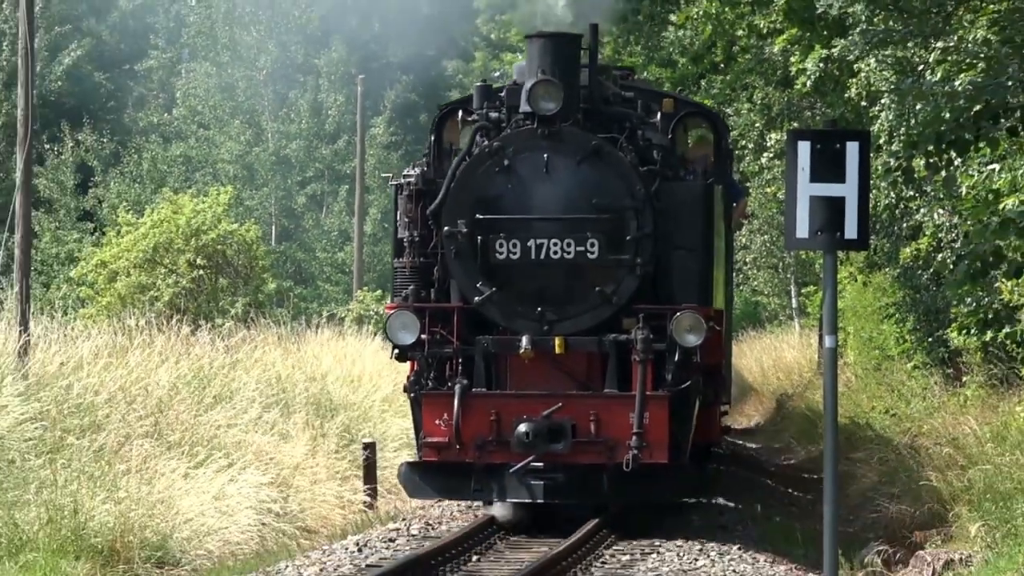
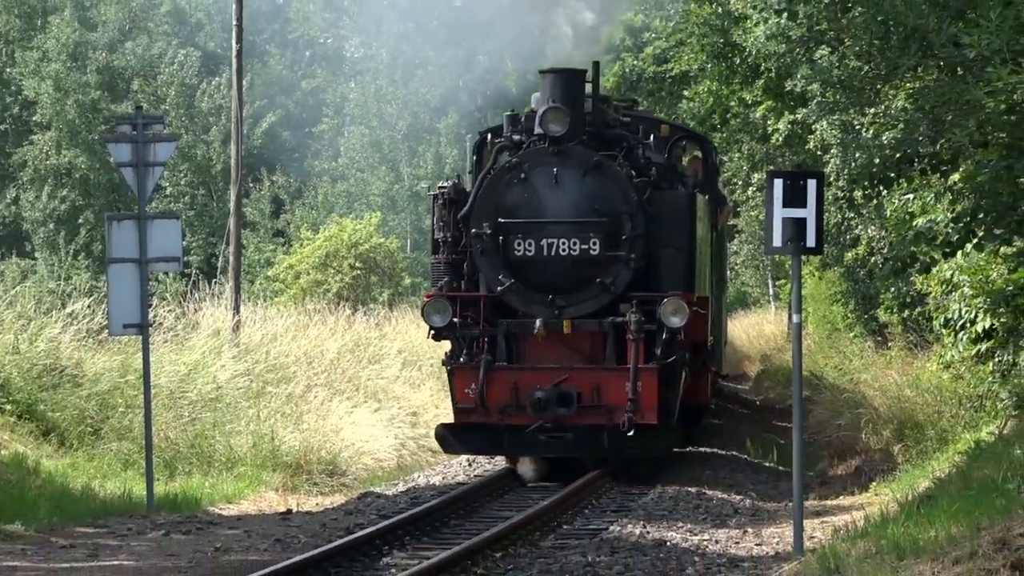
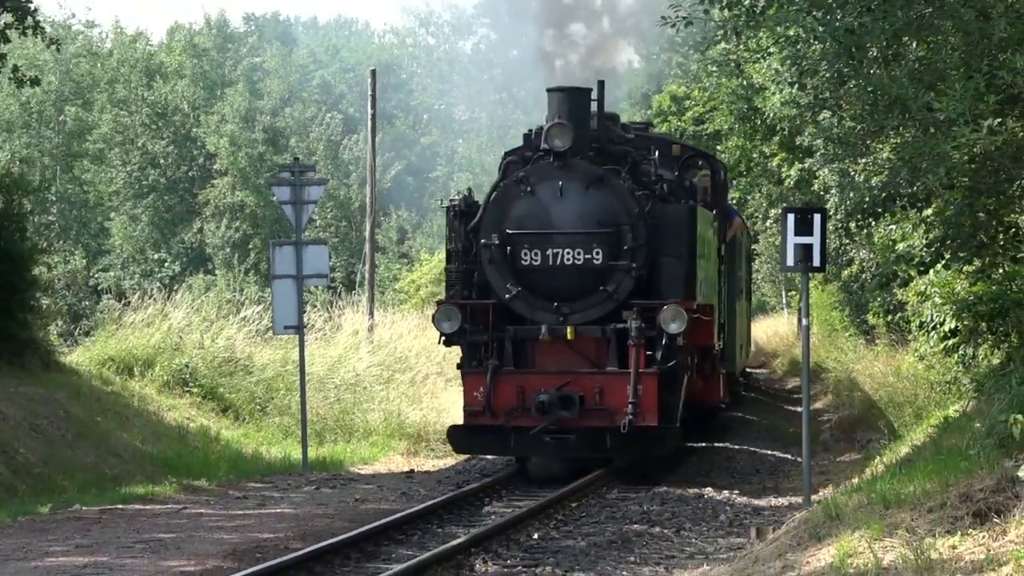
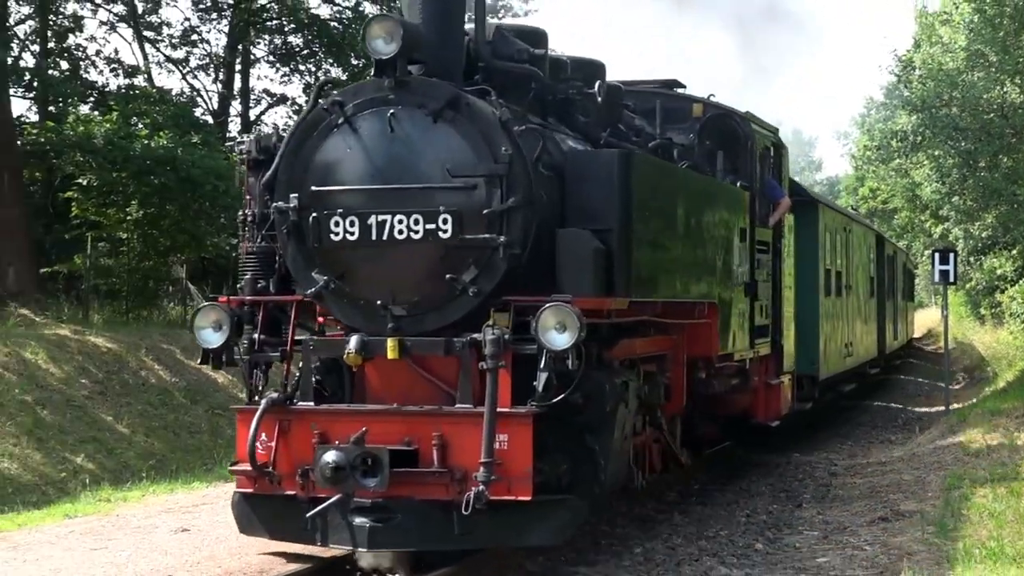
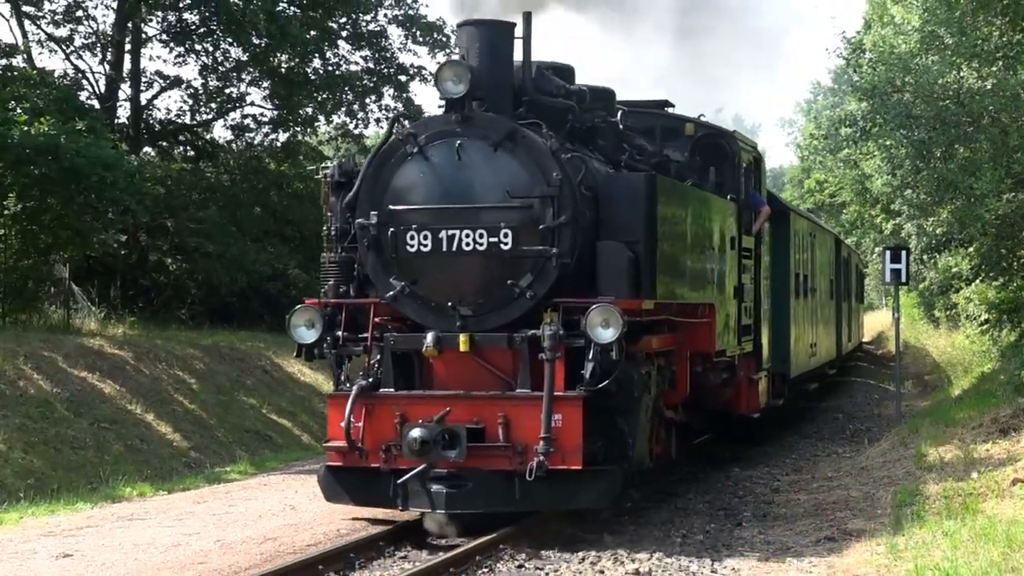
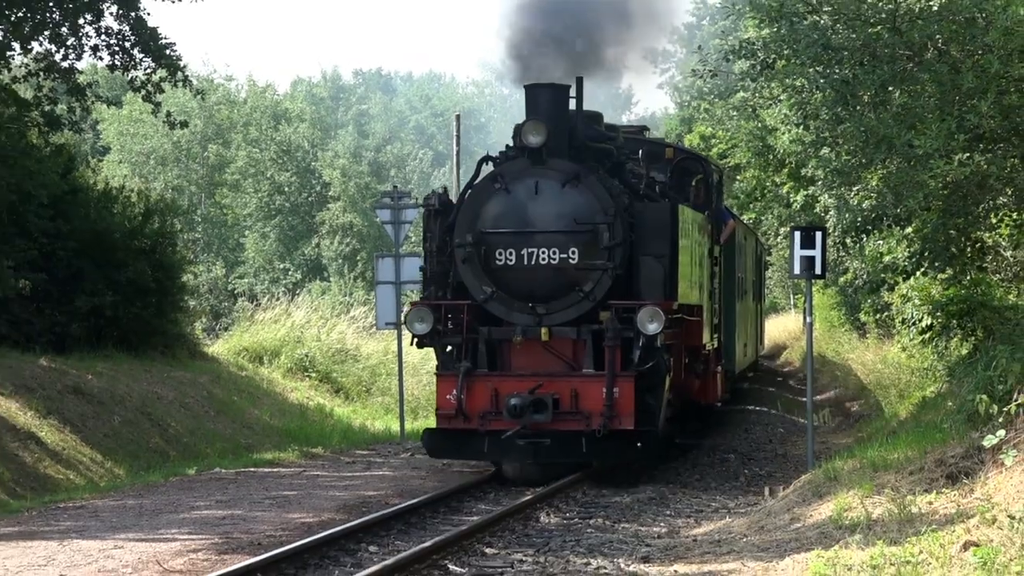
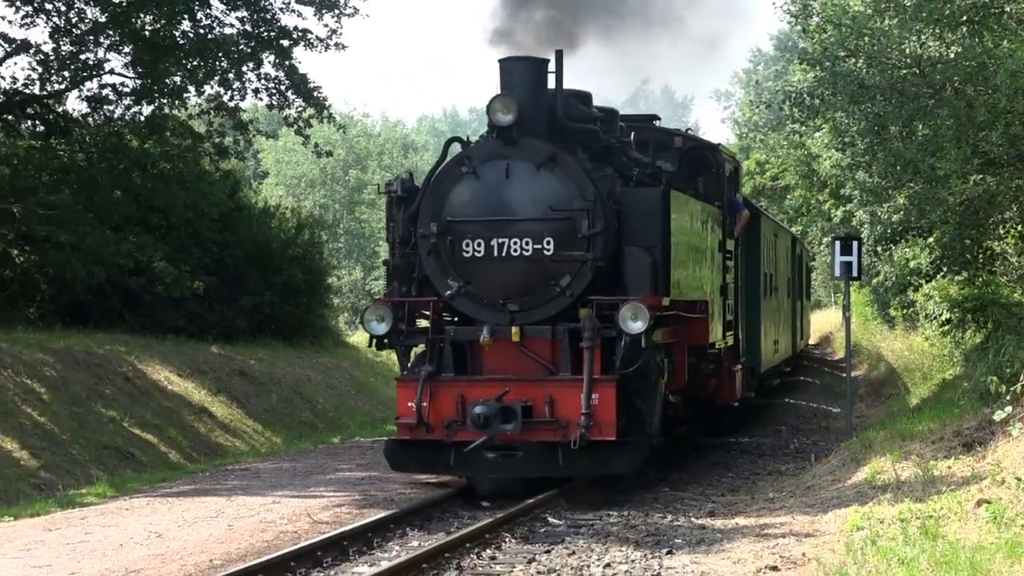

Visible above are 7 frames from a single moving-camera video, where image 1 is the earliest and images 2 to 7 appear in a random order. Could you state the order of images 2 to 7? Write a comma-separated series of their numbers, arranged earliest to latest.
2, 3, 6, 7, 5, 4
